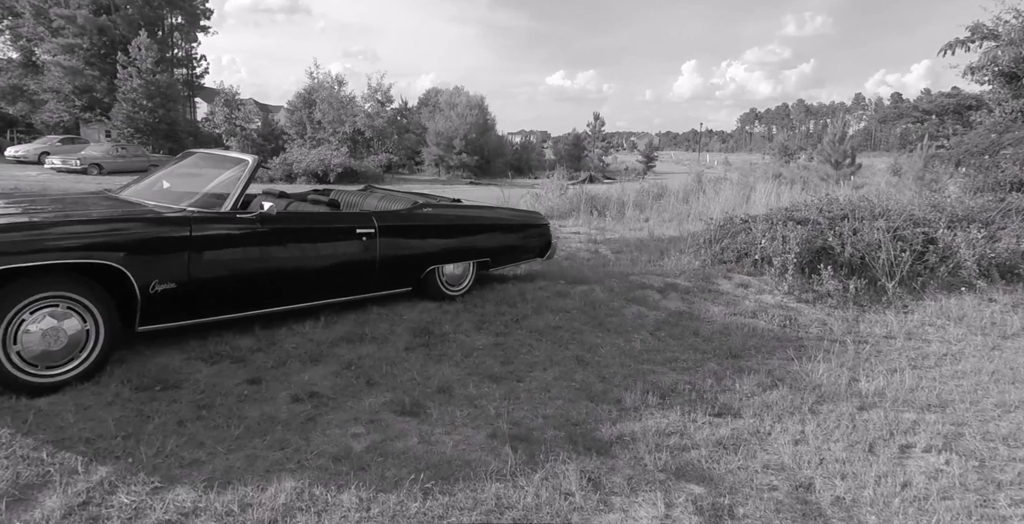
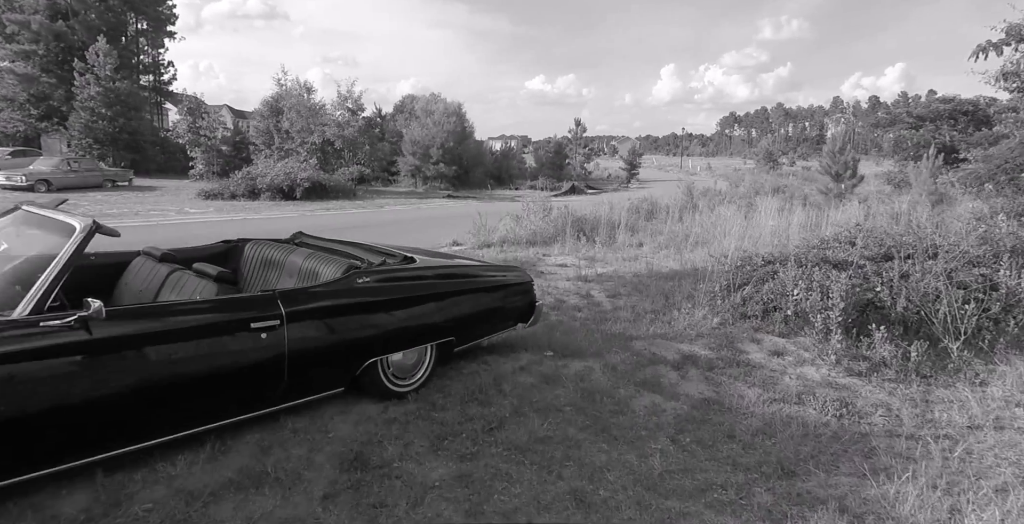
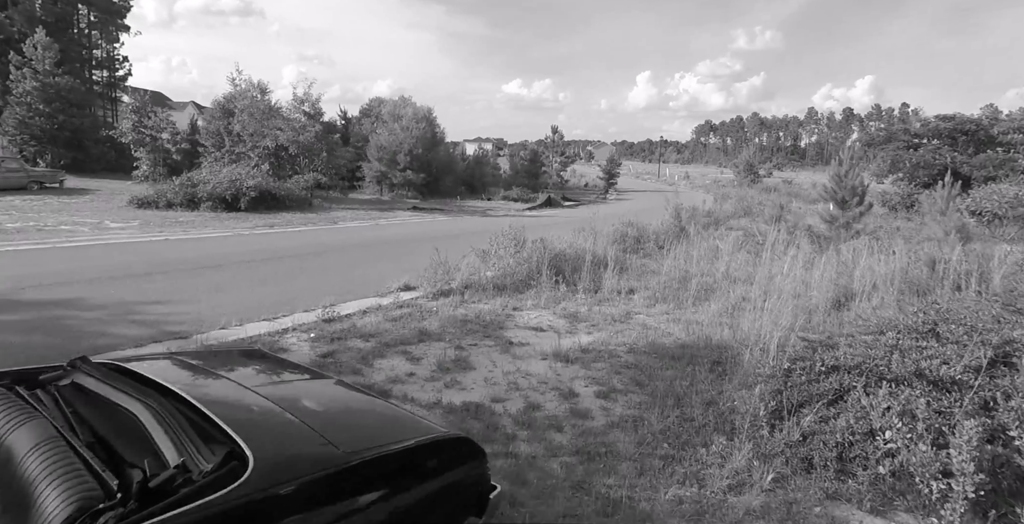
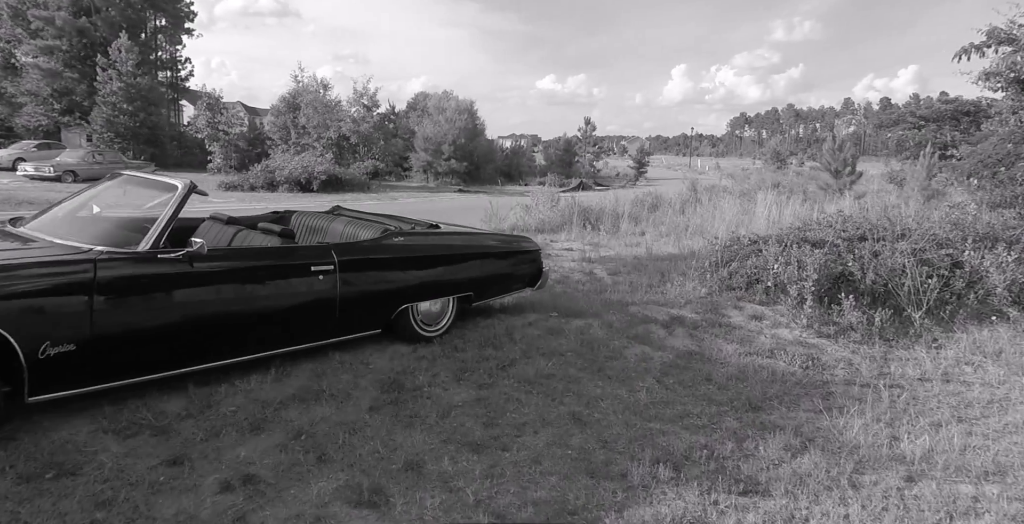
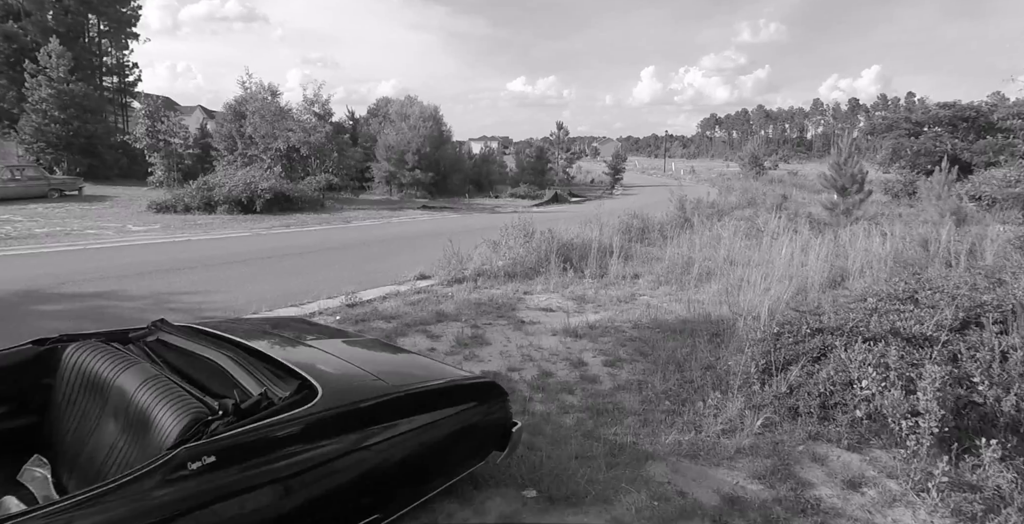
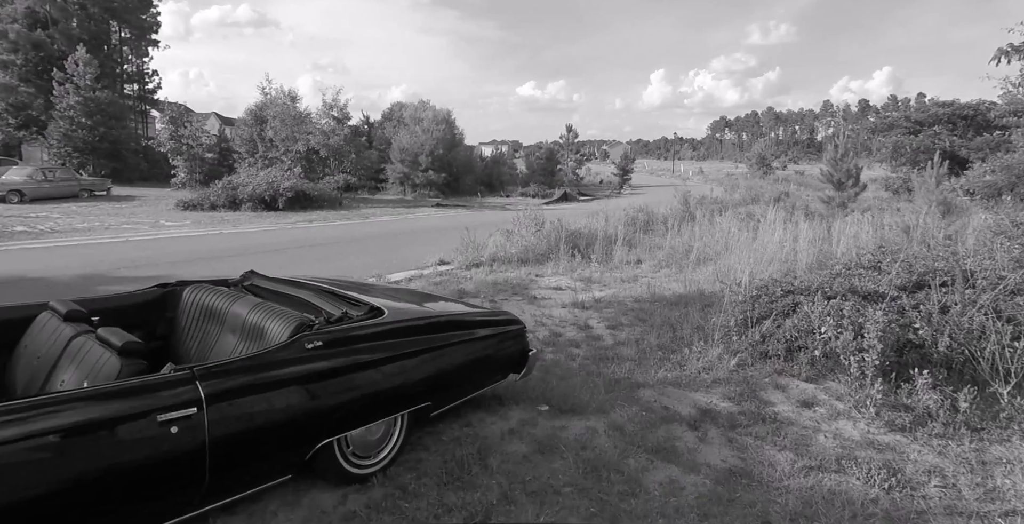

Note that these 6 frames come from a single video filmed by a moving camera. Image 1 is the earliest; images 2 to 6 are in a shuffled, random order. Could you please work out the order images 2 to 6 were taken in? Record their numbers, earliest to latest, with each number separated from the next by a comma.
4, 2, 6, 5, 3
